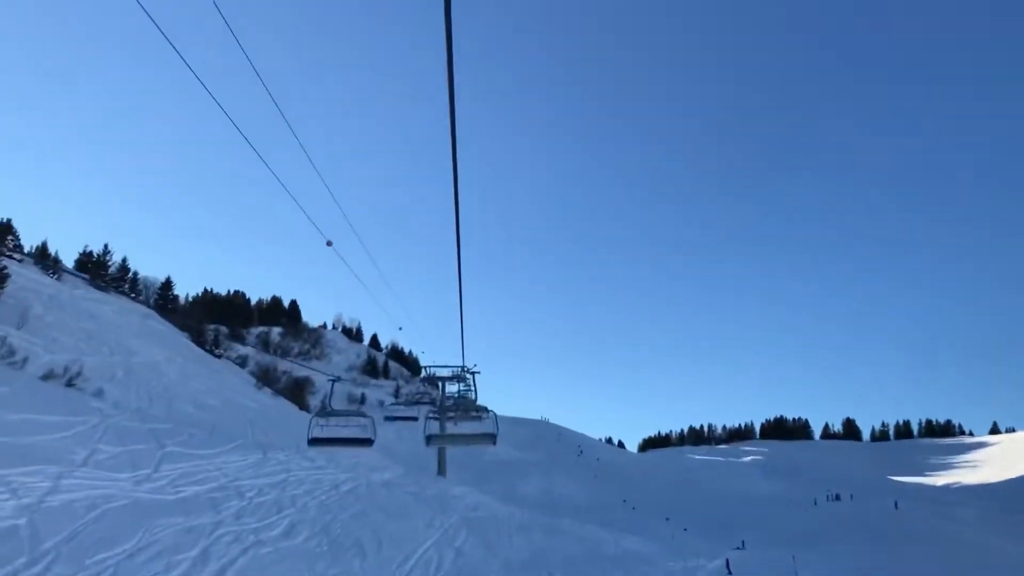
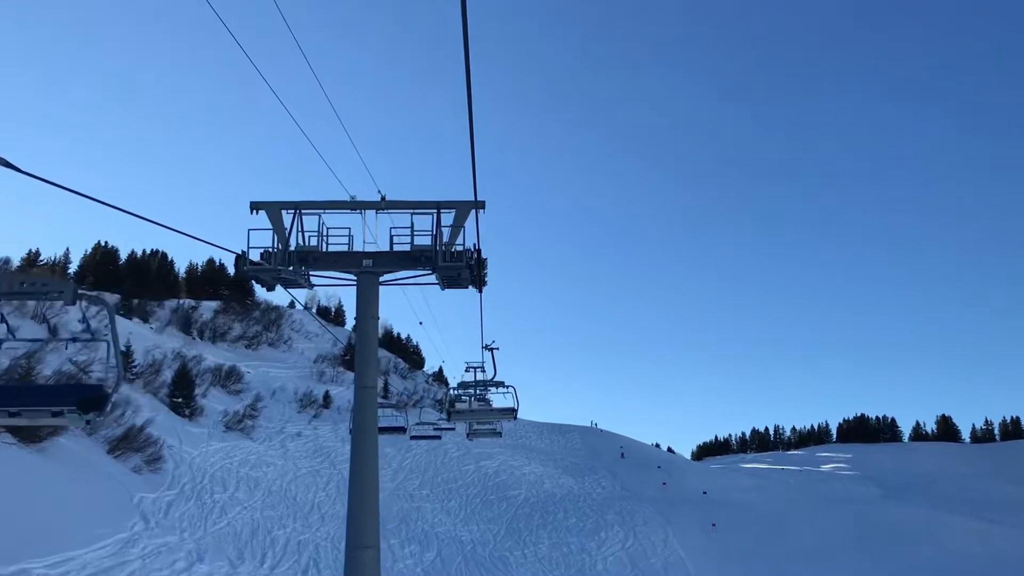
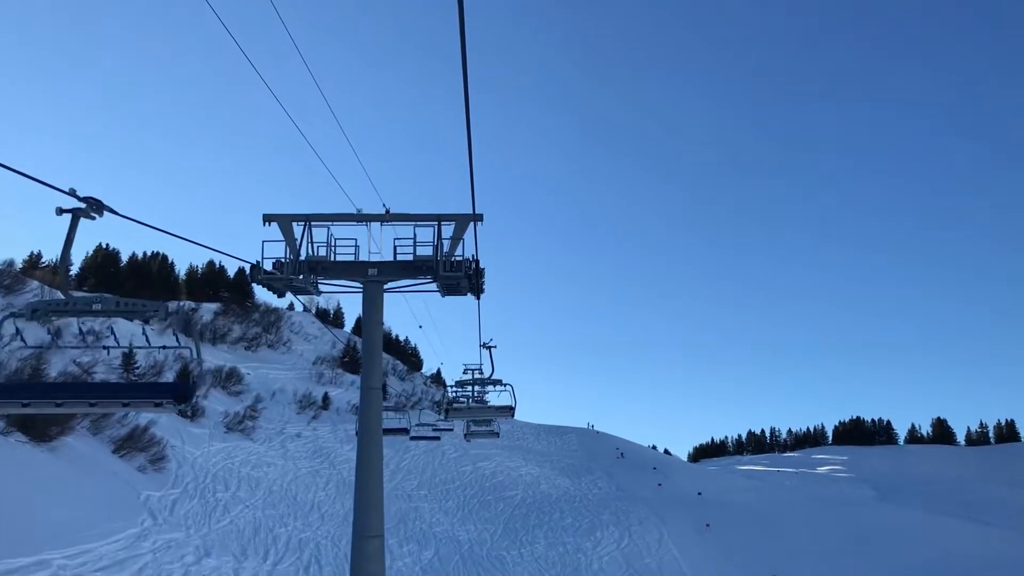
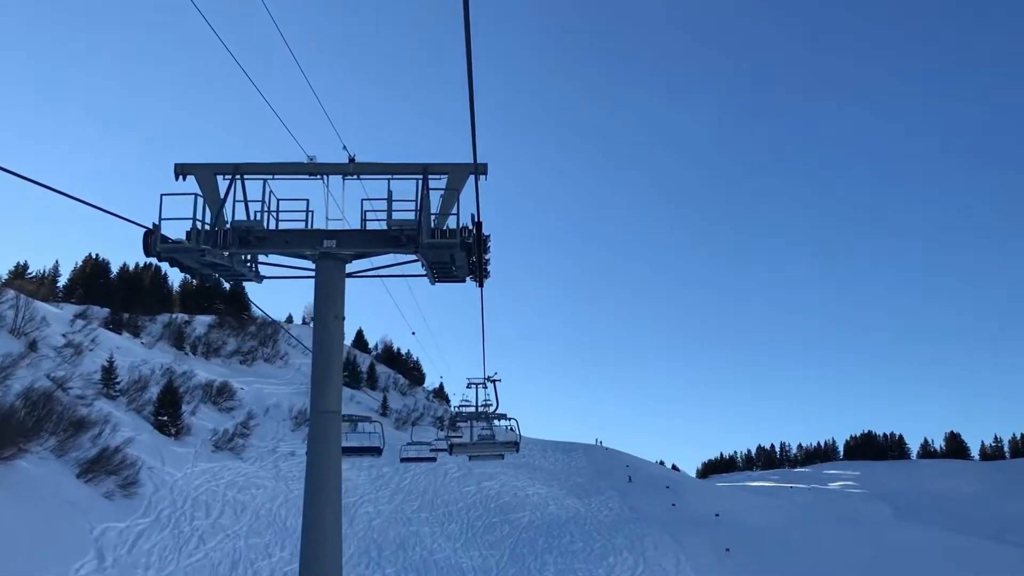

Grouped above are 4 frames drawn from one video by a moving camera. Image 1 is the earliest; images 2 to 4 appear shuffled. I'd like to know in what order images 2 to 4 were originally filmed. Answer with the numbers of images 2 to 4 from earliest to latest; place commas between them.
3, 2, 4
